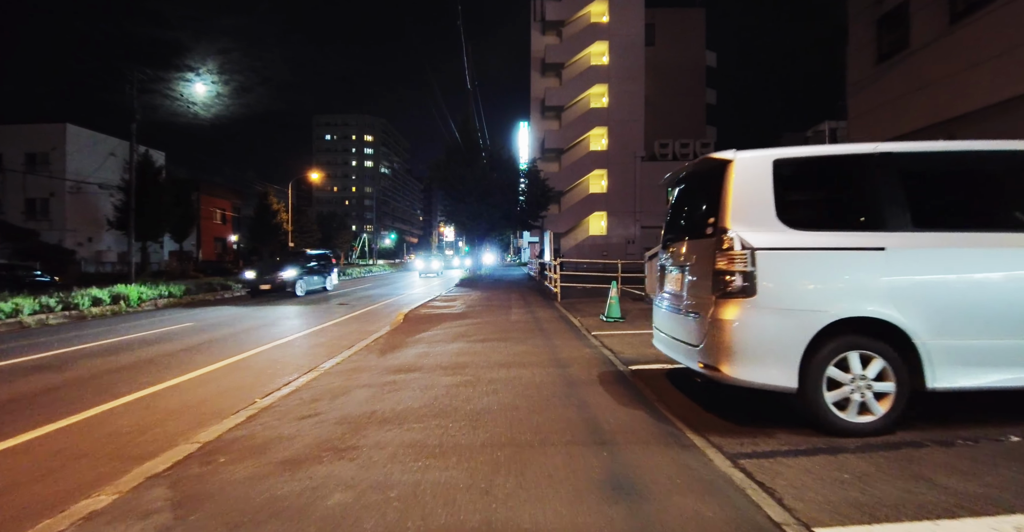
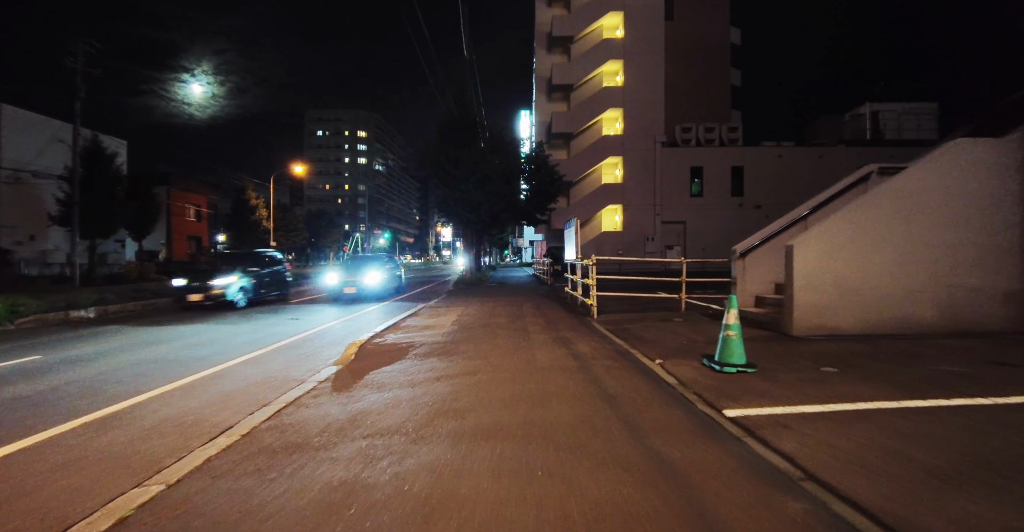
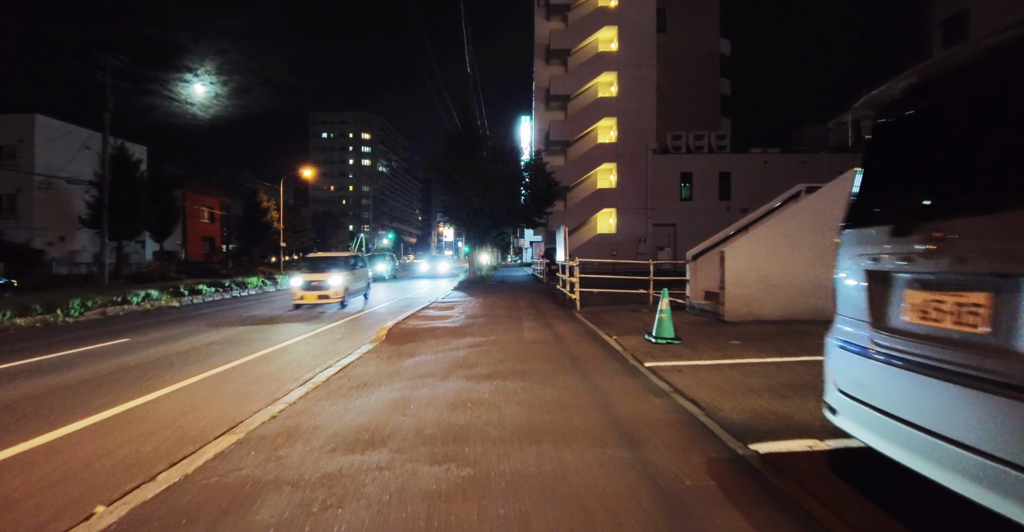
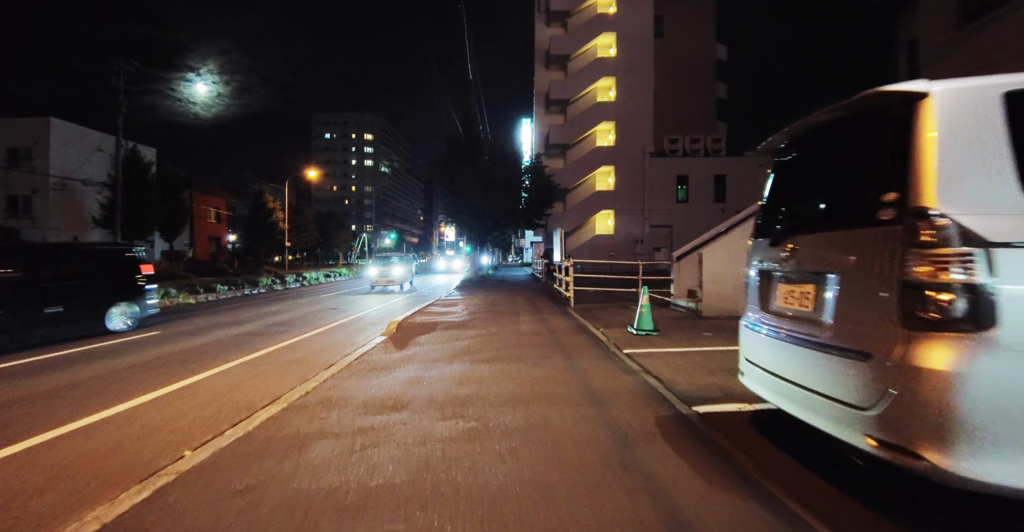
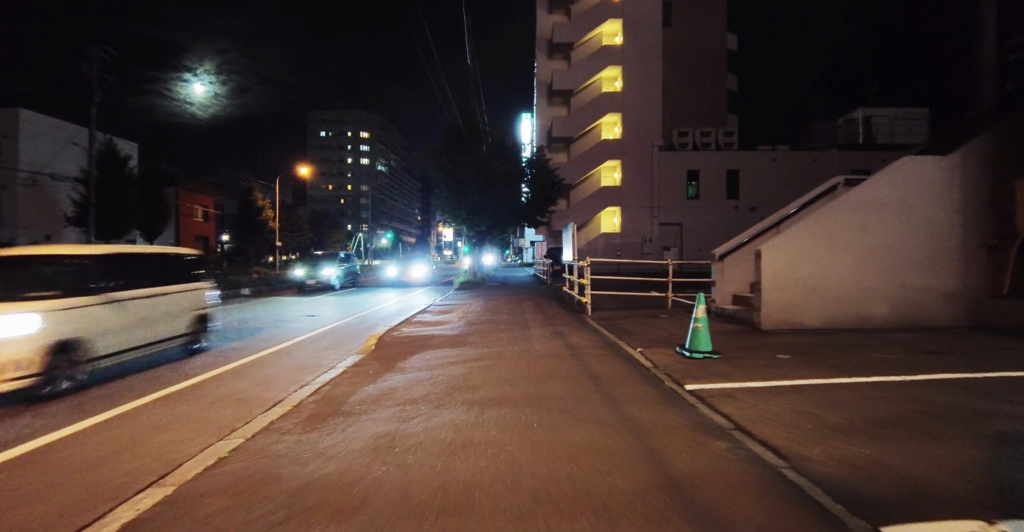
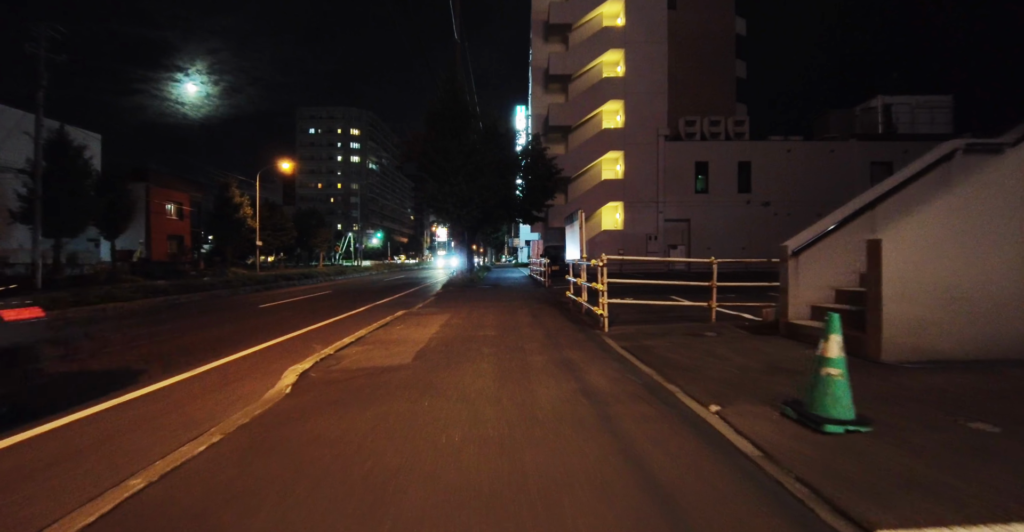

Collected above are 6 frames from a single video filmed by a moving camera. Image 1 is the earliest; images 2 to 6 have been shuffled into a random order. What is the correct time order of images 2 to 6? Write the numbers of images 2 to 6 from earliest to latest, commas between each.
4, 3, 5, 2, 6
